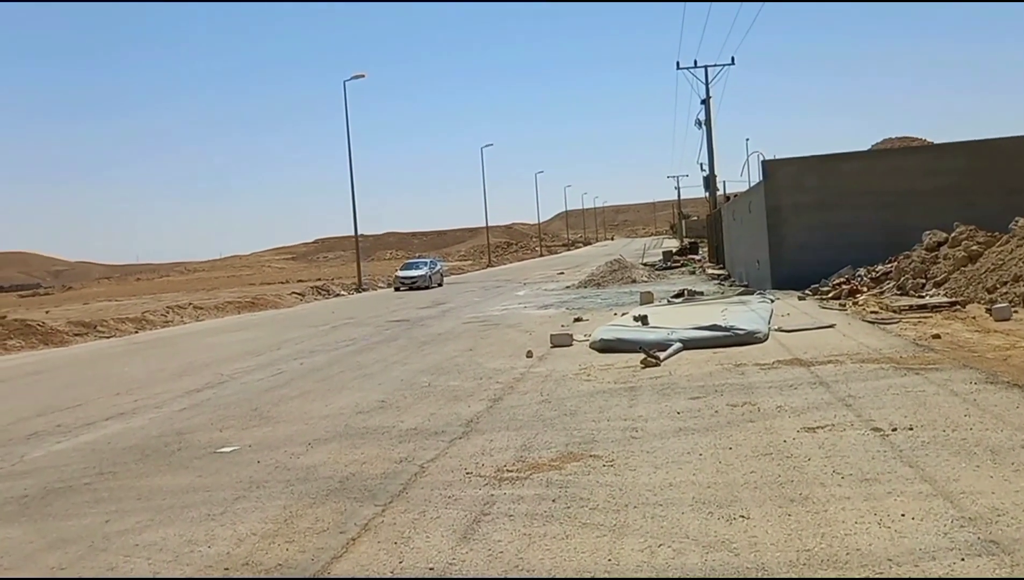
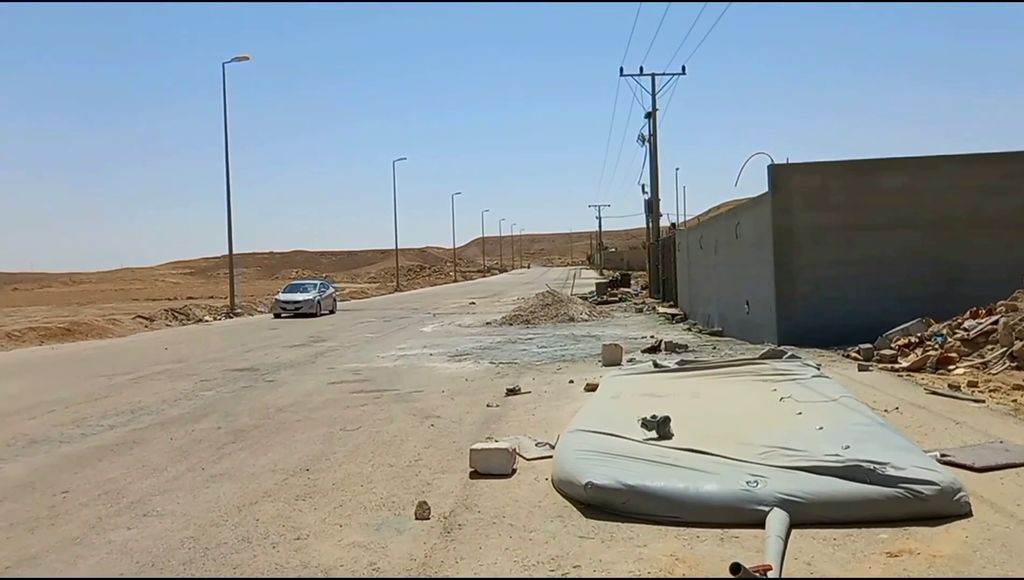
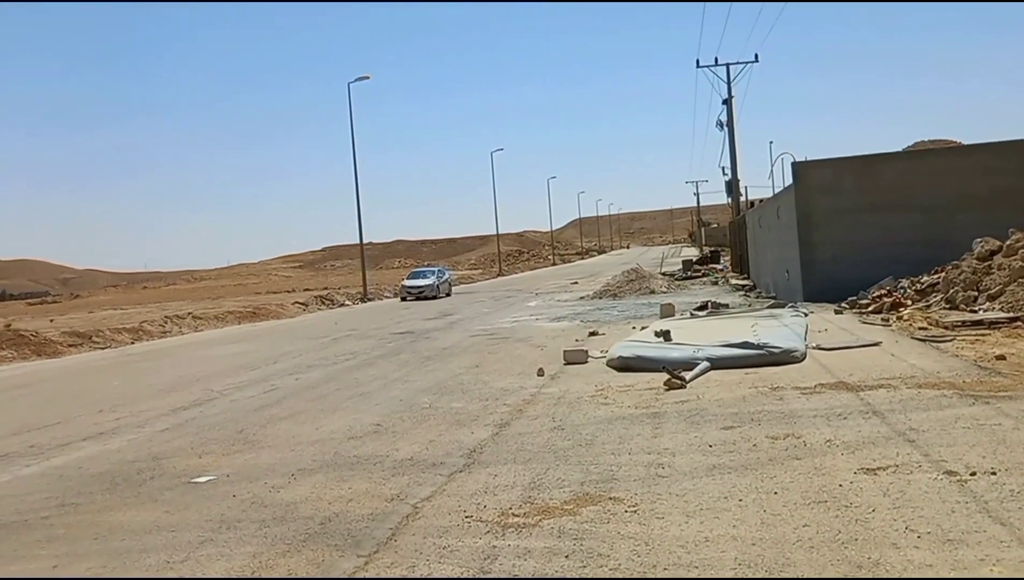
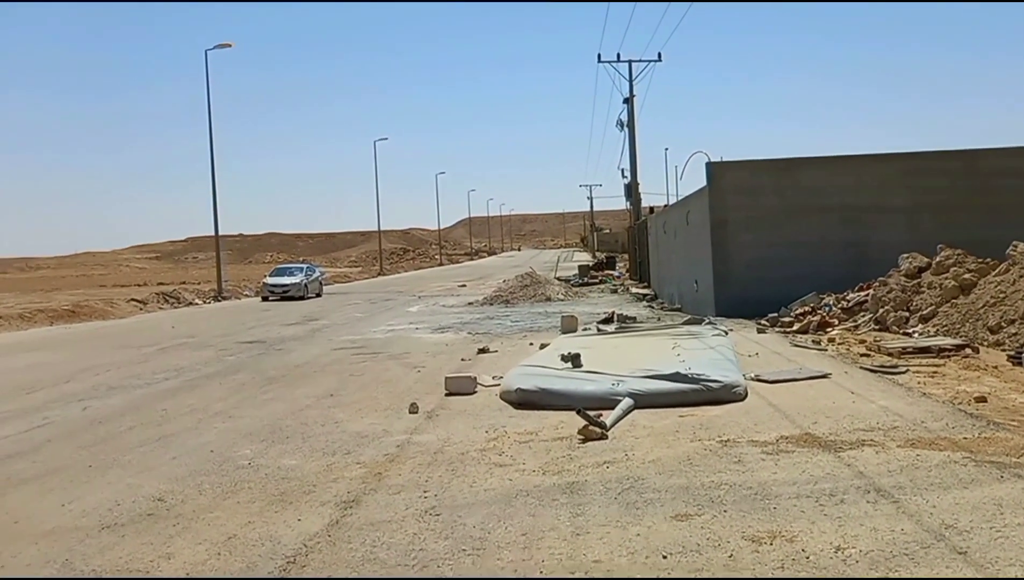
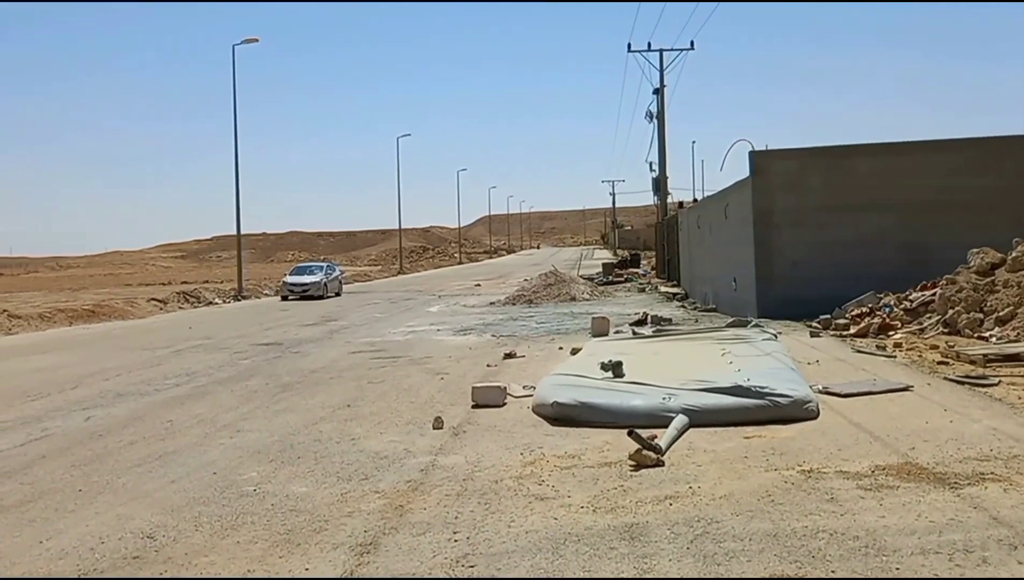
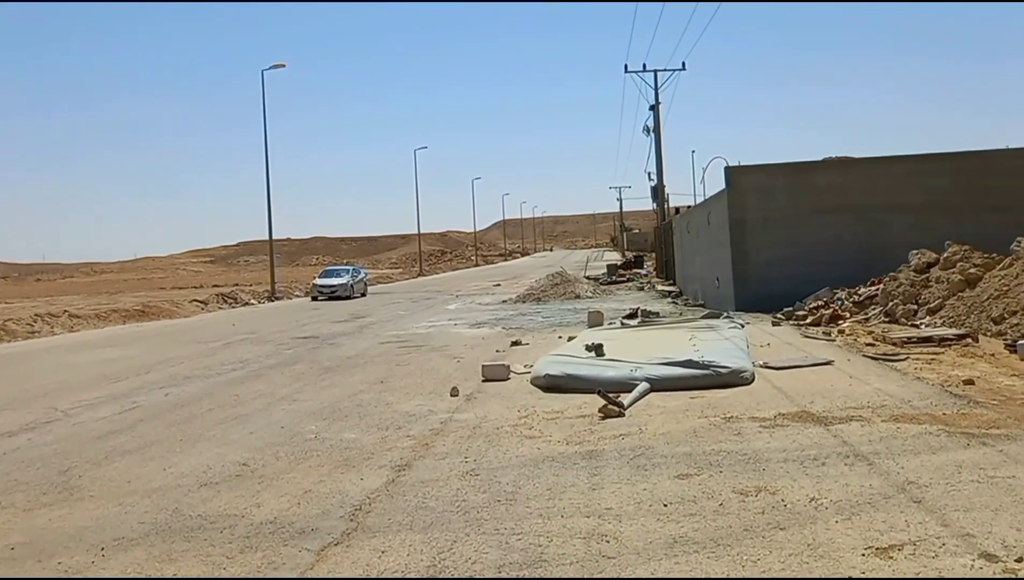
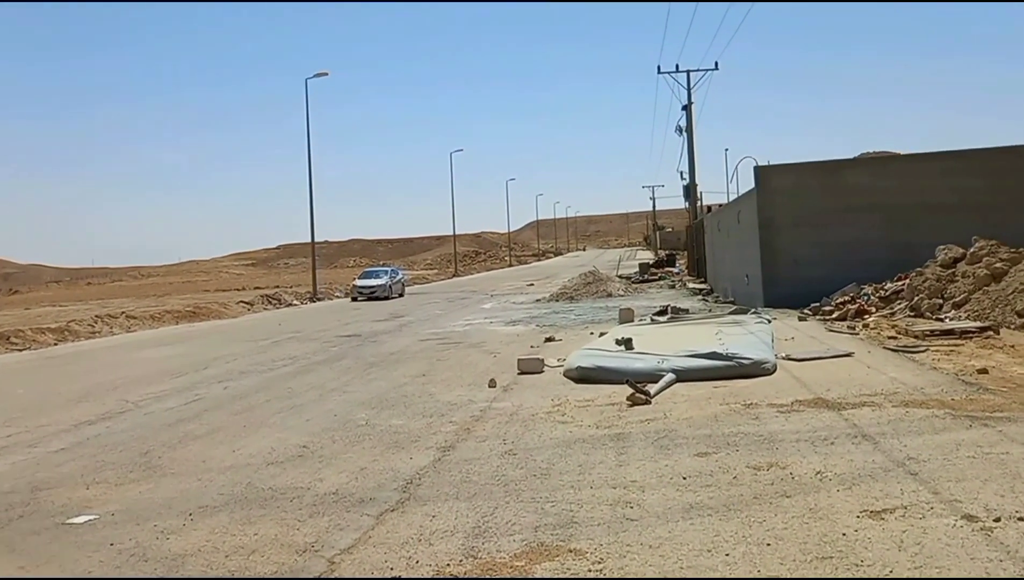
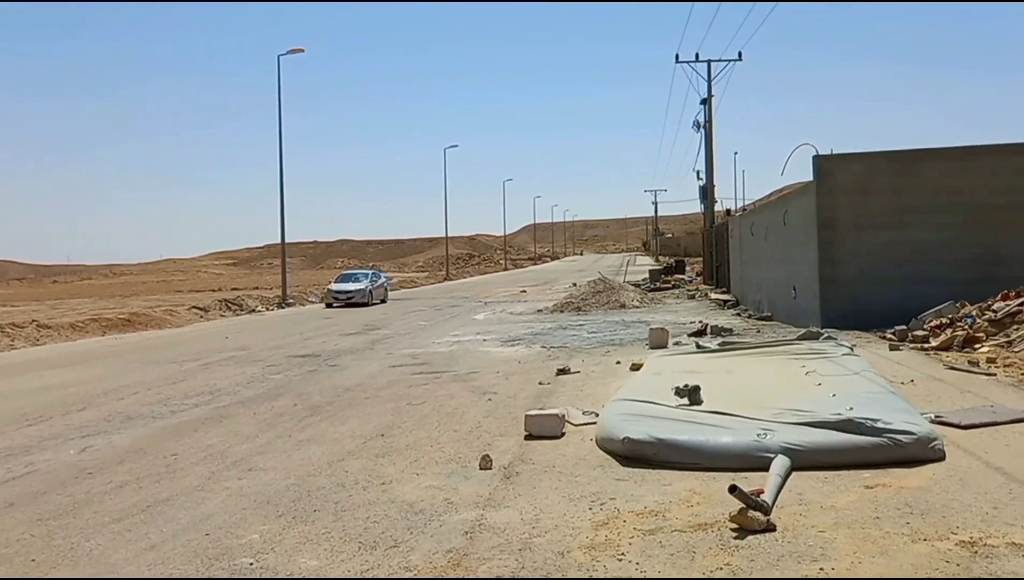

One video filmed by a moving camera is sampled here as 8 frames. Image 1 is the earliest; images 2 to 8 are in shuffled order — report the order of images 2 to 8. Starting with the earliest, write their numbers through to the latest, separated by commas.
3, 7, 6, 4, 5, 8, 2
